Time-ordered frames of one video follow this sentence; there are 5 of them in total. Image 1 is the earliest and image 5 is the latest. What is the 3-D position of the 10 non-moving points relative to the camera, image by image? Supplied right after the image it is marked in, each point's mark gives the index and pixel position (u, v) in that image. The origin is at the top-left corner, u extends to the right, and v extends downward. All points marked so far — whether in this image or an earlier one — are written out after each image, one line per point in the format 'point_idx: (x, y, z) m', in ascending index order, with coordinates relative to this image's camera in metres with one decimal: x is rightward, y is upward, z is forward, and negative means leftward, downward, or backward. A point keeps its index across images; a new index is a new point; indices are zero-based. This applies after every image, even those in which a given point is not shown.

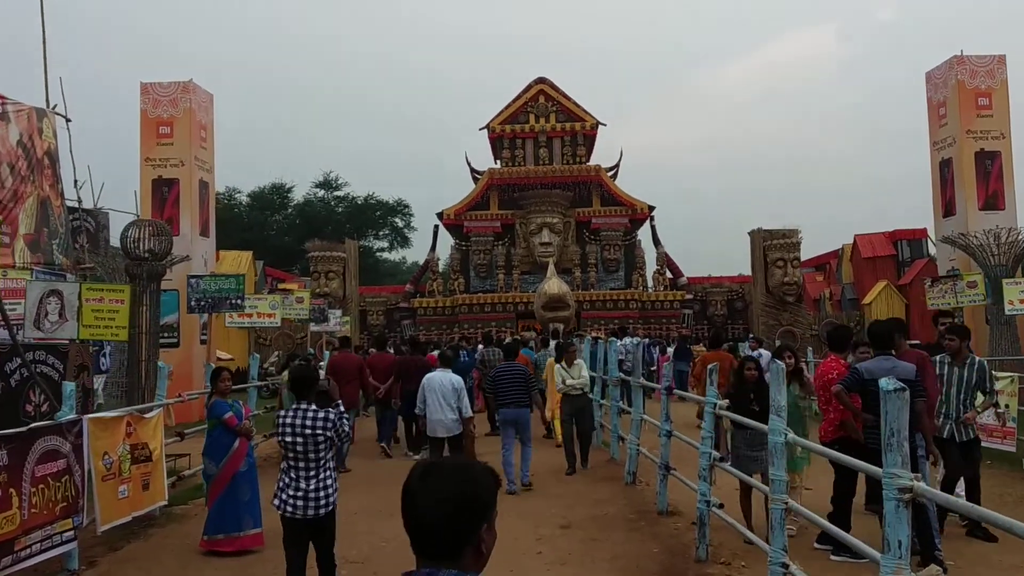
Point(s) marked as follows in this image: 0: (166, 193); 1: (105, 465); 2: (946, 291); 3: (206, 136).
0: (-7.4, +2.0, +16.2) m
1: (-3.0, -1.3, +5.7) m
2: (+6.9, 0.0, +11.9) m
3: (-6.9, +3.4, +17.0) m
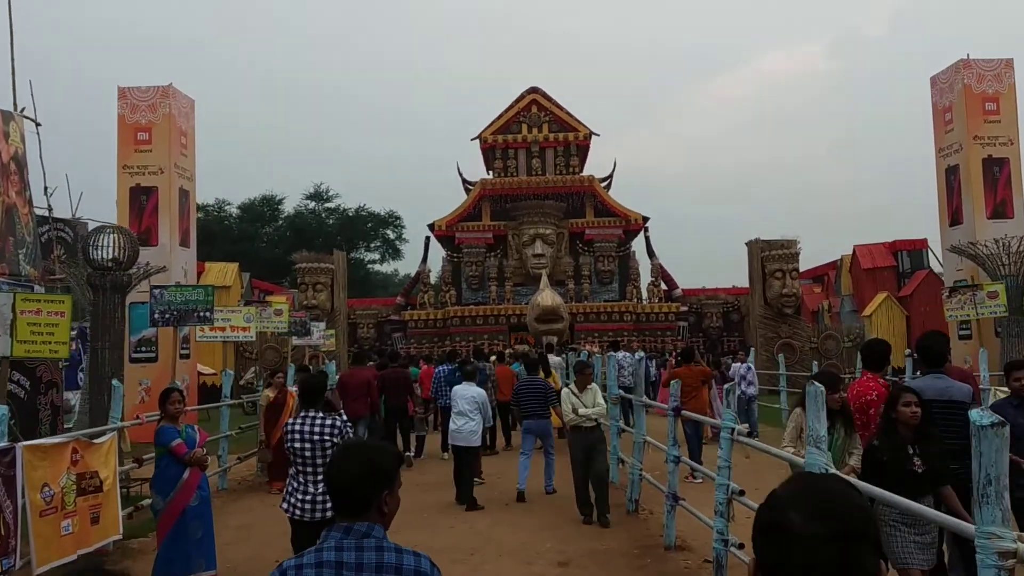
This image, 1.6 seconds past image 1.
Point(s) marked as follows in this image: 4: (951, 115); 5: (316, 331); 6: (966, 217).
0: (-7.5, +1.8, +15.5) m
1: (-3.1, -1.4, +5.0) m
2: (+6.8, -0.2, +11.4) m
3: (-7.0, +3.1, +16.4) m
4: (+9.7, +3.8, +16.8) m
5: (-3.9, -0.9, +15.1) m
6: (+9.8, +1.5, +16.5) m
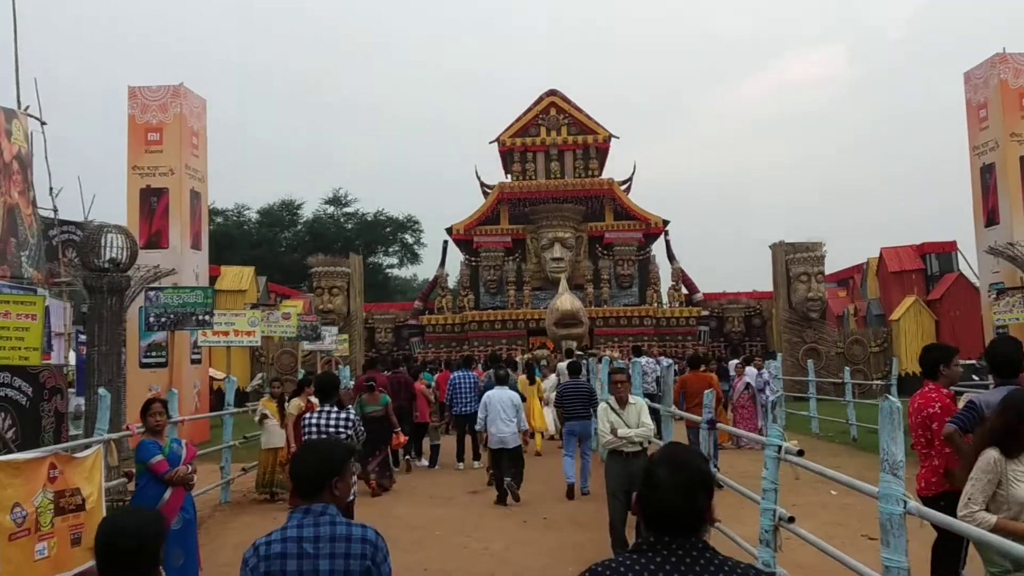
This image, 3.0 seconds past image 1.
0: (-7.2, +1.7, +15.2) m
1: (-3.0, -1.4, +4.6) m
2: (+7.0, -0.2, +10.7) m
3: (-6.6, +3.1, +16.0) m
4: (+10.1, +3.8, +16.1) m
5: (-3.6, -0.9, +14.7) m
6: (+10.2, +1.5, +15.8) m
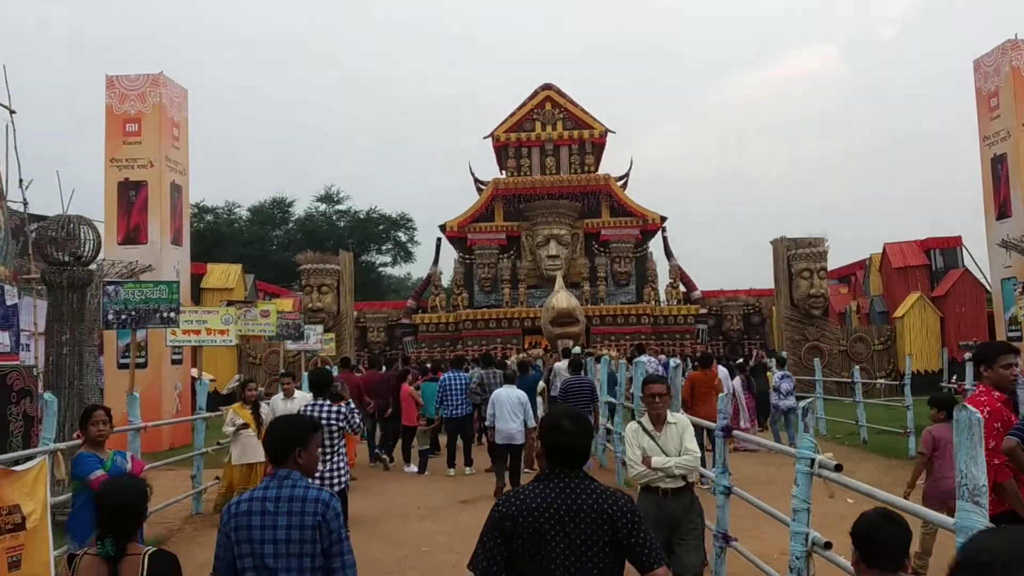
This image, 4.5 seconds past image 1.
0: (-7.3, +1.7, +14.6) m
1: (-3.0, -1.4, +4.0) m
2: (+6.9, -0.2, +10.2) m
3: (-6.8, +3.1, +15.4) m
4: (+9.9, +3.8, +15.6) m
5: (-3.7, -0.9, +14.1) m
6: (+10.1, +1.6, +15.3) m
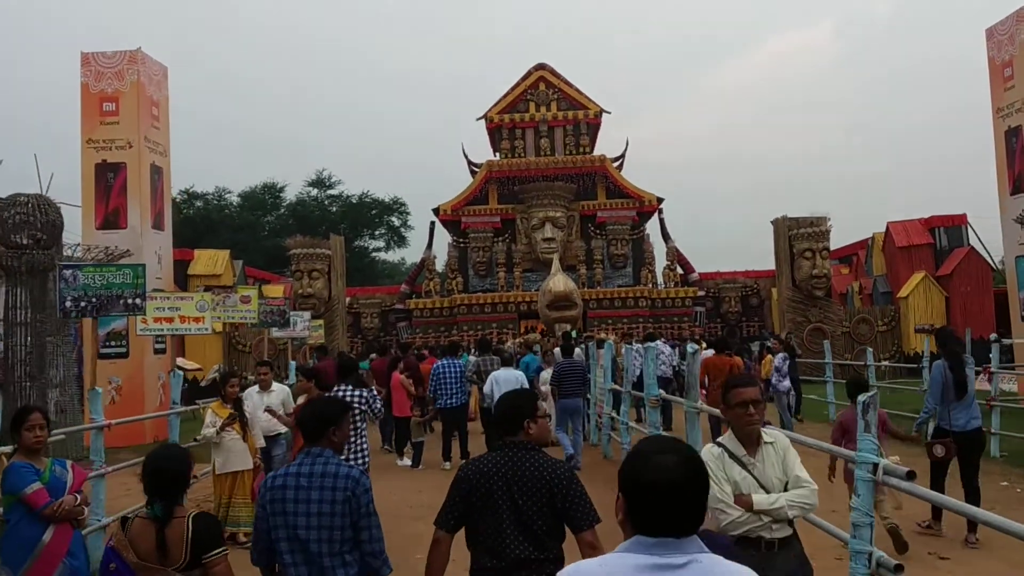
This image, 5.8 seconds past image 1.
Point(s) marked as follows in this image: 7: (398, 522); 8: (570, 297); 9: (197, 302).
0: (-7.4, +2.0, +13.9) m
1: (-3.0, -1.3, +3.5) m
2: (+6.9, +0.1, +9.6) m
3: (-6.9, +3.4, +14.7) m
4: (+9.8, +4.3, +15.0) m
5: (-3.7, -0.6, +13.5) m
6: (+10.0, +2.0, +14.7) m
7: (-1.1, -2.2, +7.2) m
8: (+1.4, -0.2, +18.5) m
9: (-4.2, -0.2, +10.6) m
